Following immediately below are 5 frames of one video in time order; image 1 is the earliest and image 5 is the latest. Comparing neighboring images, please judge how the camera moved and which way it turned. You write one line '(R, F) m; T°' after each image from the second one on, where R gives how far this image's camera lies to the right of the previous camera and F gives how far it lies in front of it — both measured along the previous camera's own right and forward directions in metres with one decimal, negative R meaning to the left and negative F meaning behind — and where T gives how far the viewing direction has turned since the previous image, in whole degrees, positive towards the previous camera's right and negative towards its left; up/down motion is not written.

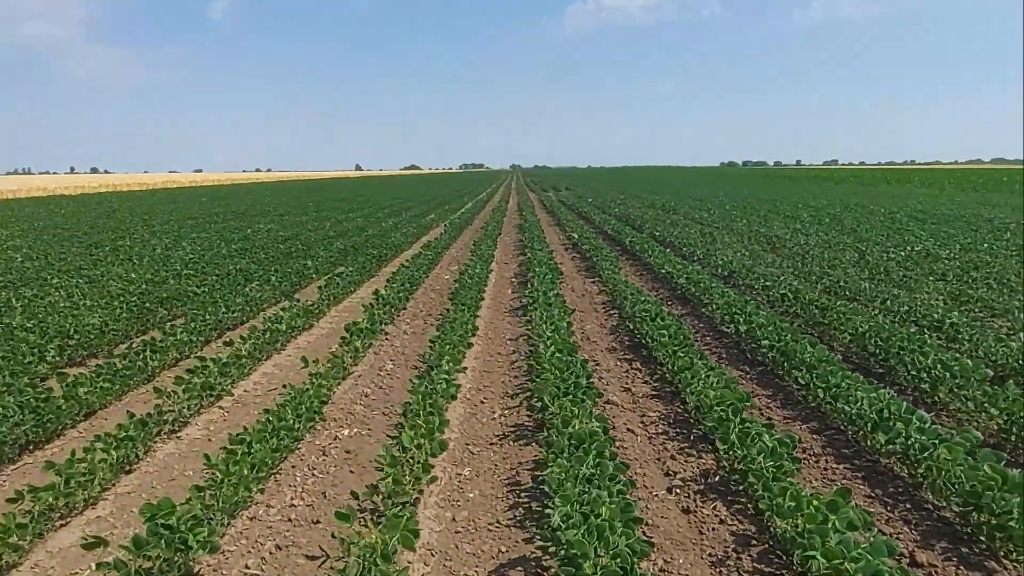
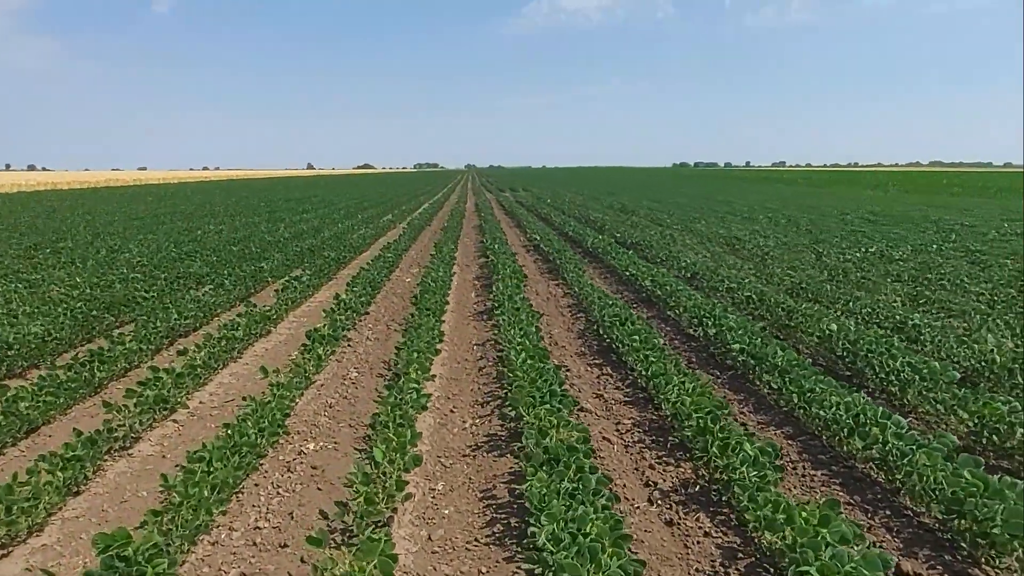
(-0.2, +0.2) m; +4°
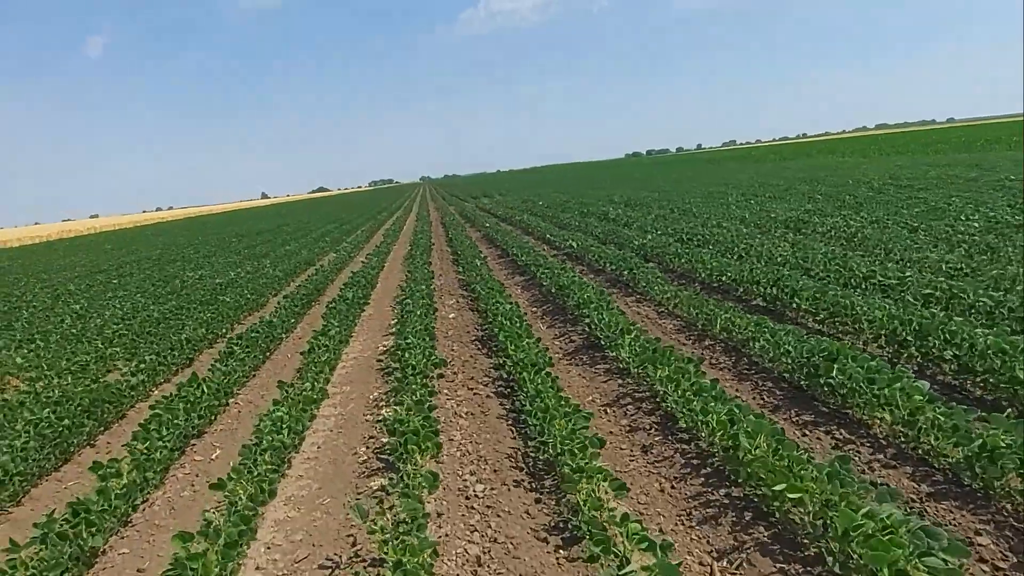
(-1.8, +2.9) m; +2°
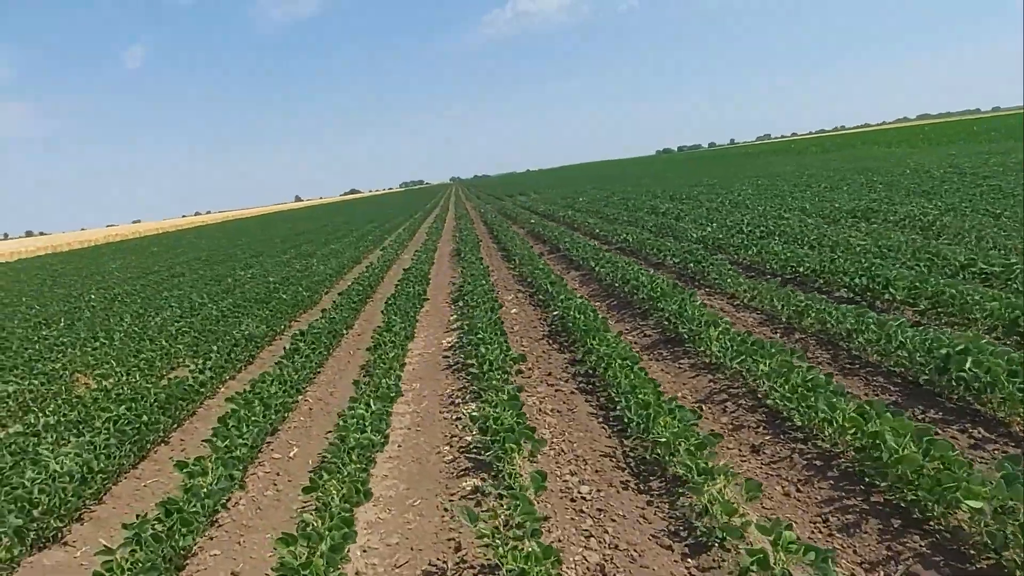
(-0.6, +0.4) m; -3°
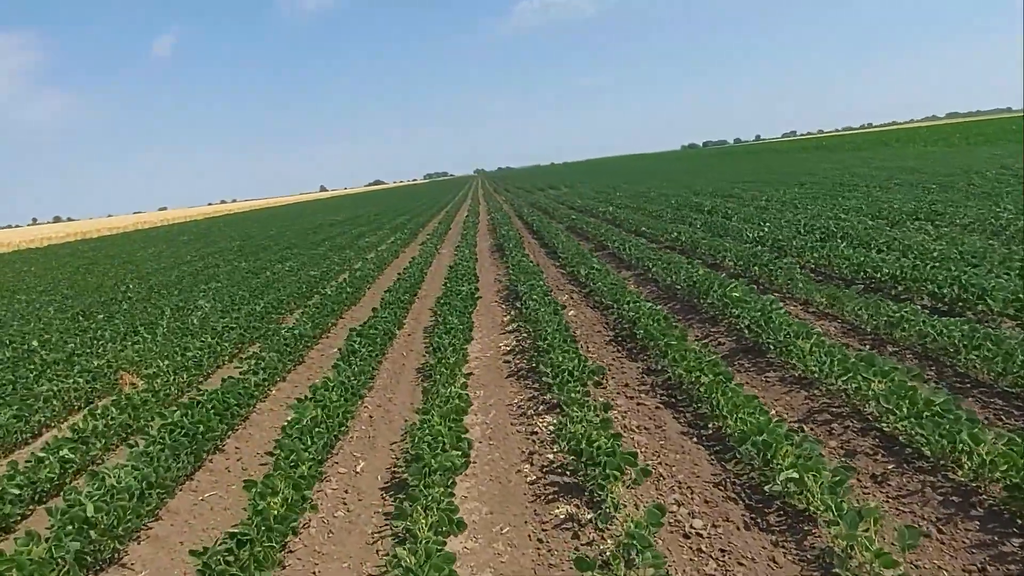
(-0.6, +0.5) m; -2°
